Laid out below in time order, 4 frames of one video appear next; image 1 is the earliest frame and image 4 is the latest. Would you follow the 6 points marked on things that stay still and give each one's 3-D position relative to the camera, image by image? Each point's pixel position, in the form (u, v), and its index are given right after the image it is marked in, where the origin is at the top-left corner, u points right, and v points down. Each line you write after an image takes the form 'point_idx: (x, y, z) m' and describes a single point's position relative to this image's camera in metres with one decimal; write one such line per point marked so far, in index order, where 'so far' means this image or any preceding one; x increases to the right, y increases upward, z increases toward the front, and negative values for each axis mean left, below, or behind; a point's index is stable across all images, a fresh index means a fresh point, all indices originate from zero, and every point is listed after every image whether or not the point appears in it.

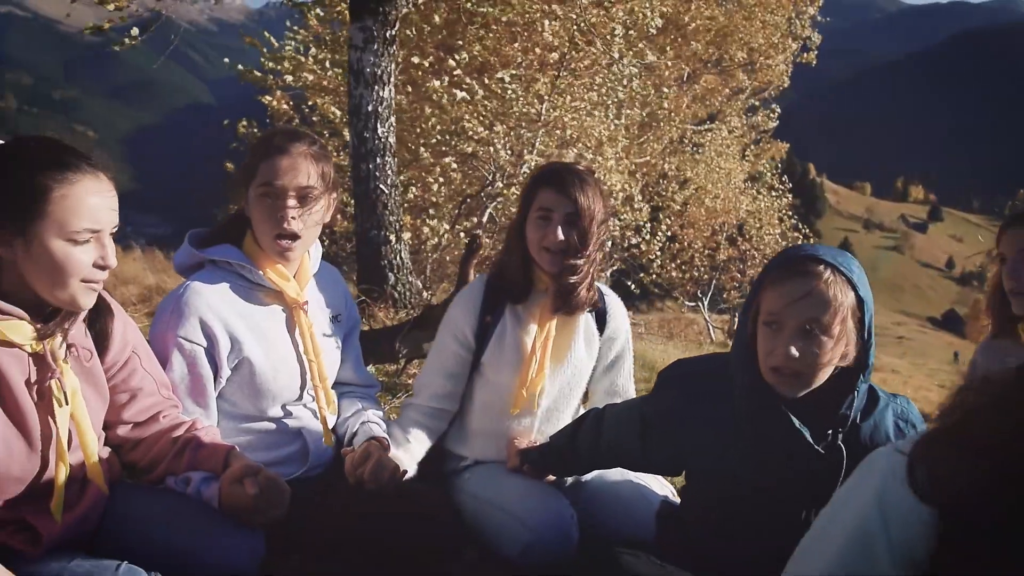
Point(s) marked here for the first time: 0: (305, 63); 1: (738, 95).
0: (-2.3, +2.5, +8.6) m
1: (+5.4, +4.5, +18.3) m
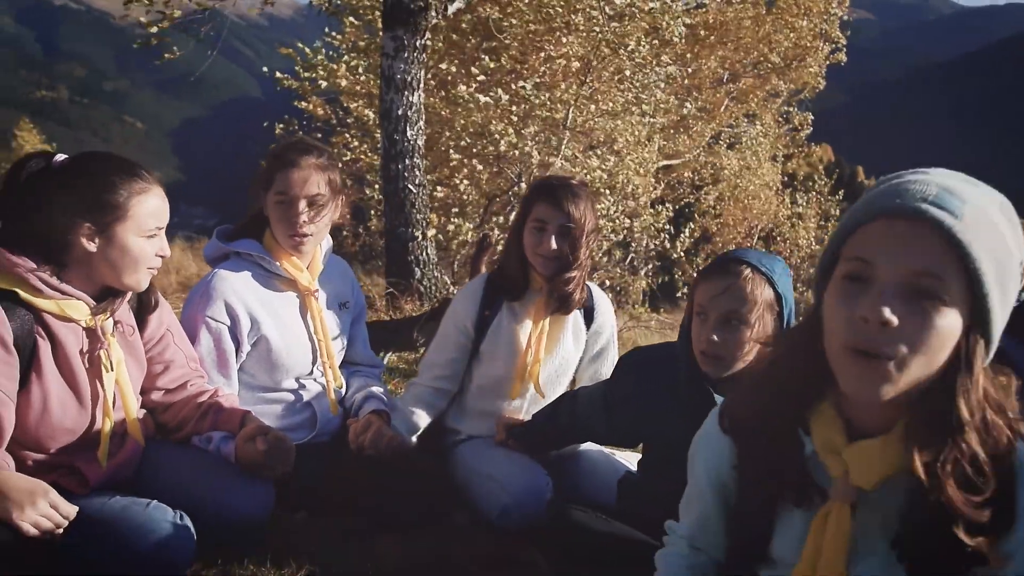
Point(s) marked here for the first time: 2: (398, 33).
0: (-2.0, +2.6, +9.1) m
1: (+6.2, +4.5, +18.3) m
2: (-1.0, +2.3, +6.8) m
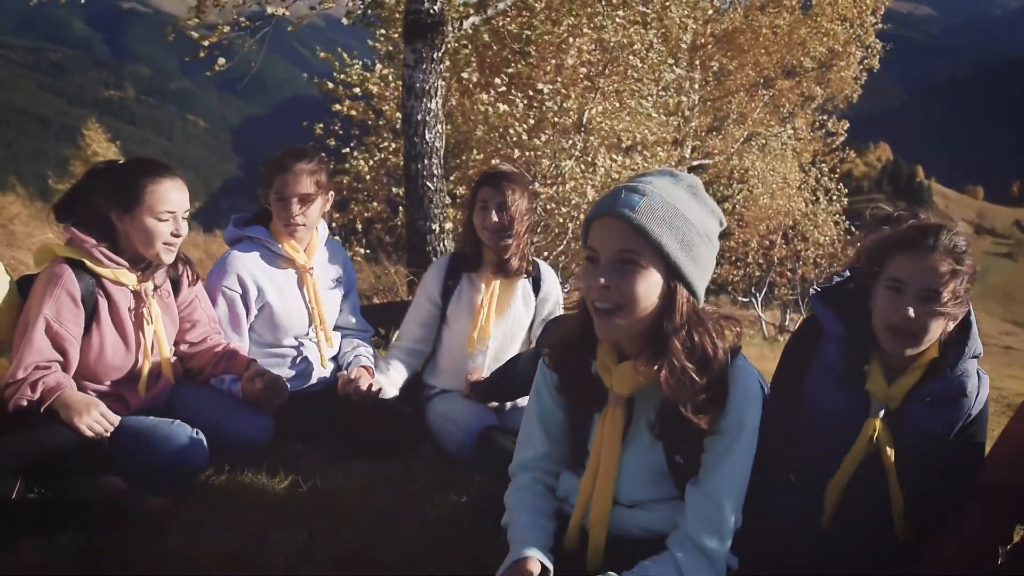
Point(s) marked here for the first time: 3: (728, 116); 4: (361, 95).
0: (-1.8, +2.7, +9.9) m
1: (+7.0, +4.5, +18.6) m
2: (-1.0, +2.4, +7.6) m
3: (+4.3, +3.4, +15.4) m
4: (-2.1, +2.6, +10.4) m
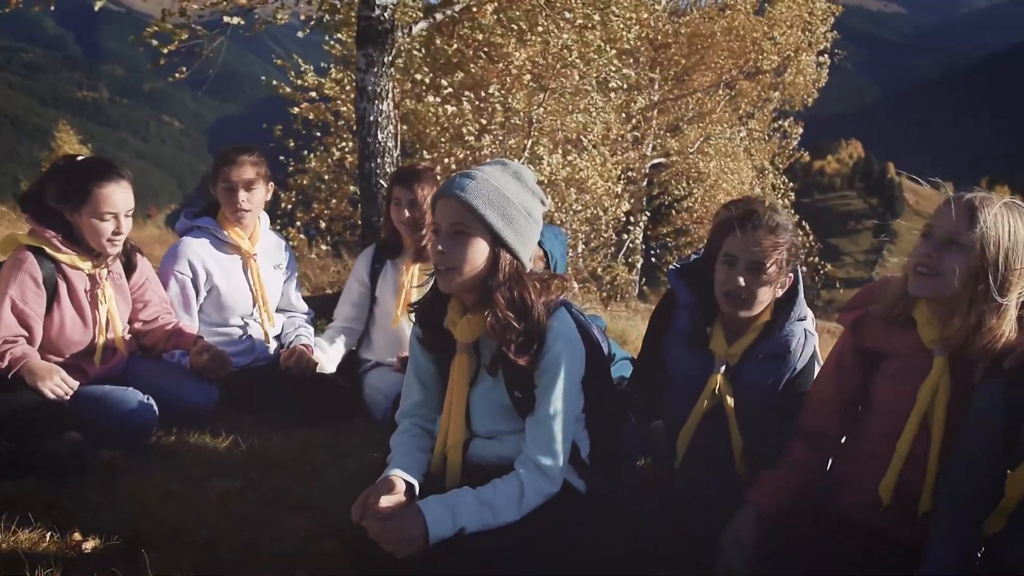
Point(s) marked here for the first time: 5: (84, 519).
0: (-2.5, +2.8, +10.3) m
1: (+6.1, +4.7, +19.3) m
2: (-1.5, +2.5, +8.1) m
3: (+3.5, +3.6, +16.0) m
4: (-2.7, +2.7, +10.8) m
5: (-1.7, -0.9, +3.0) m
